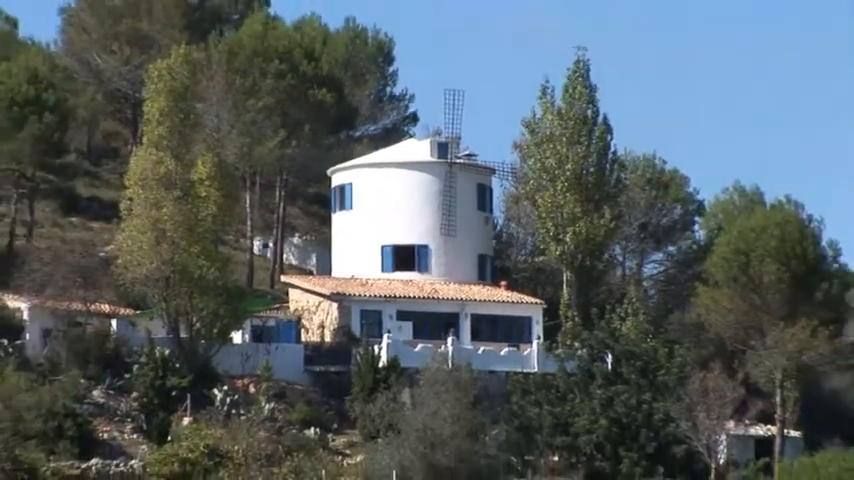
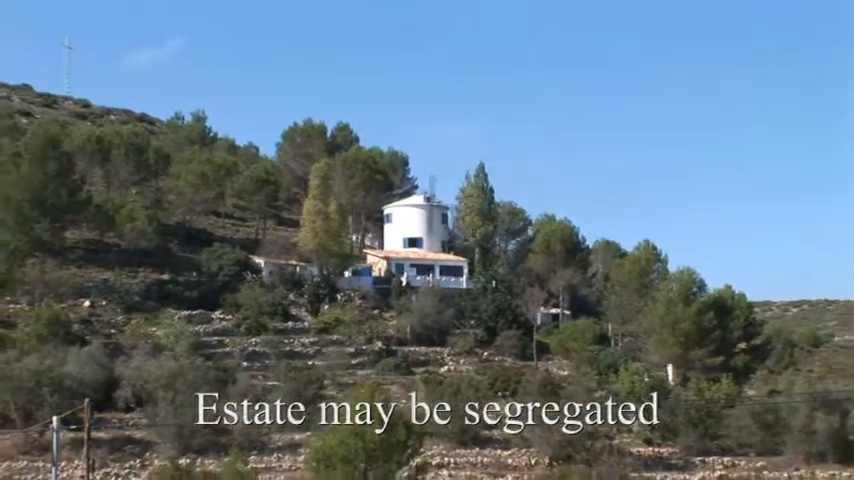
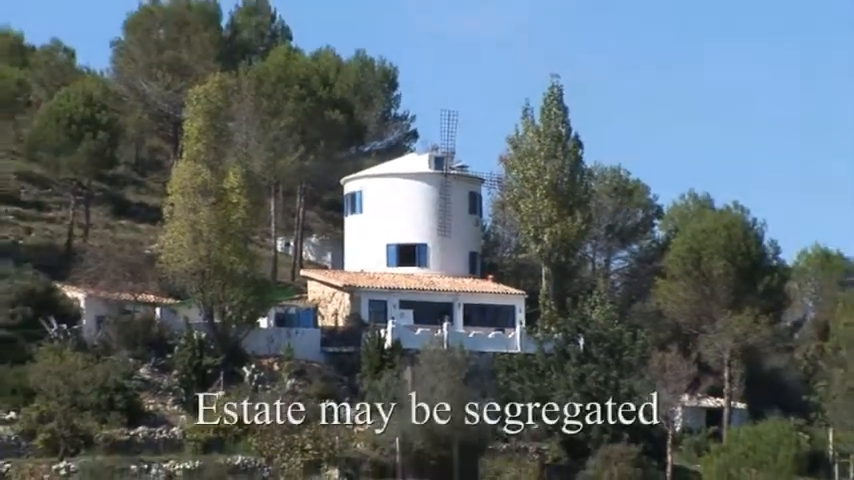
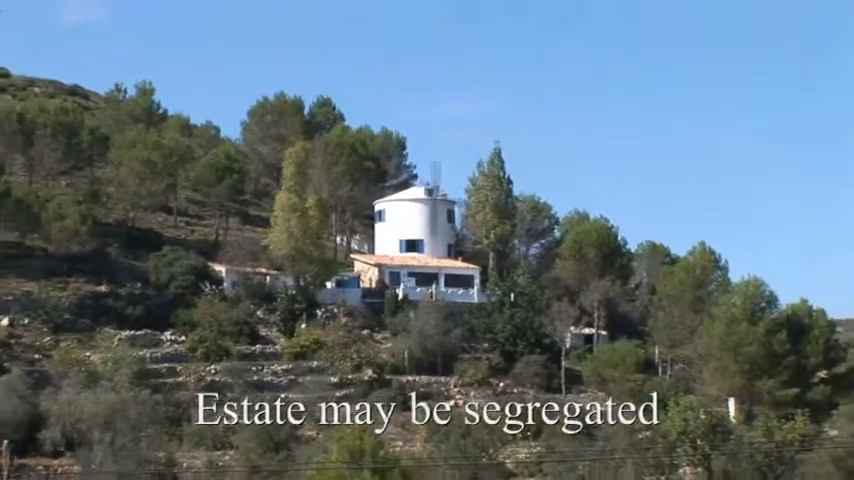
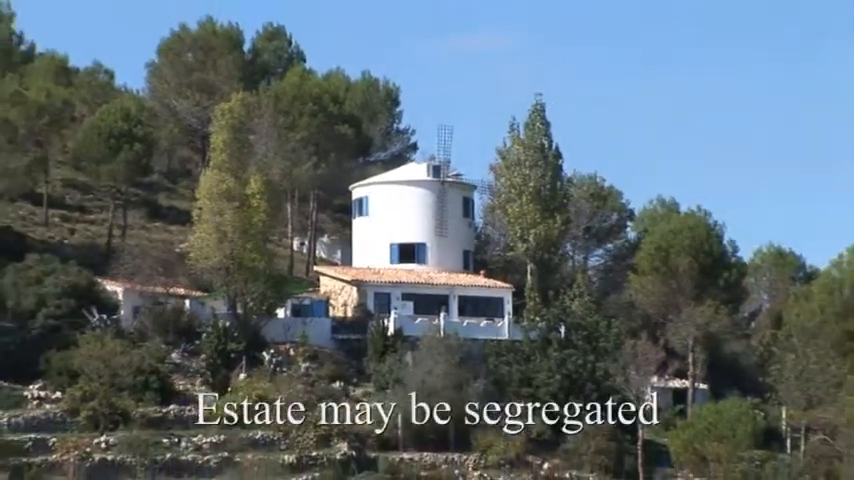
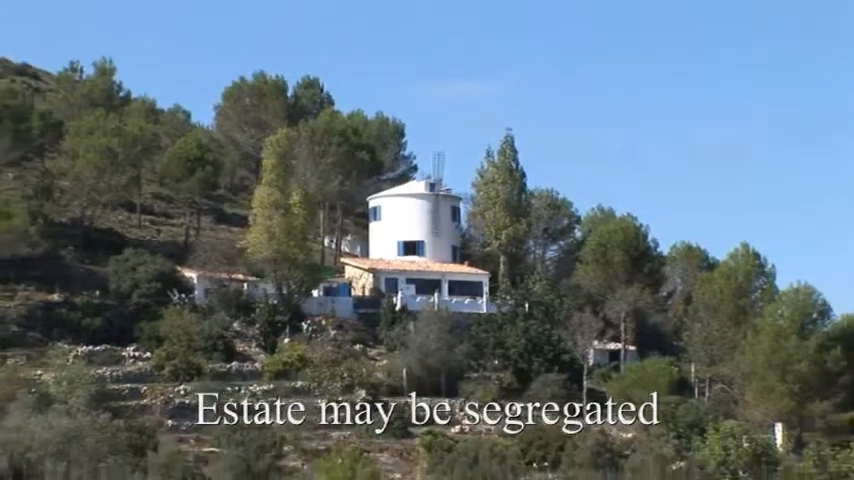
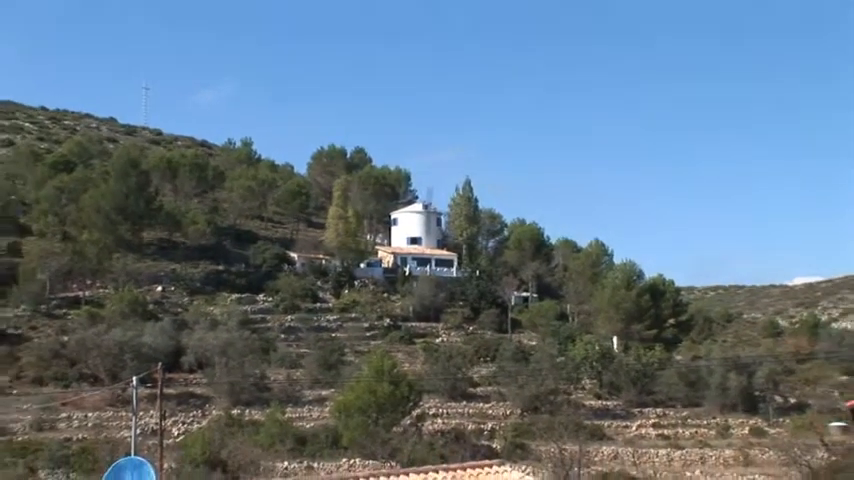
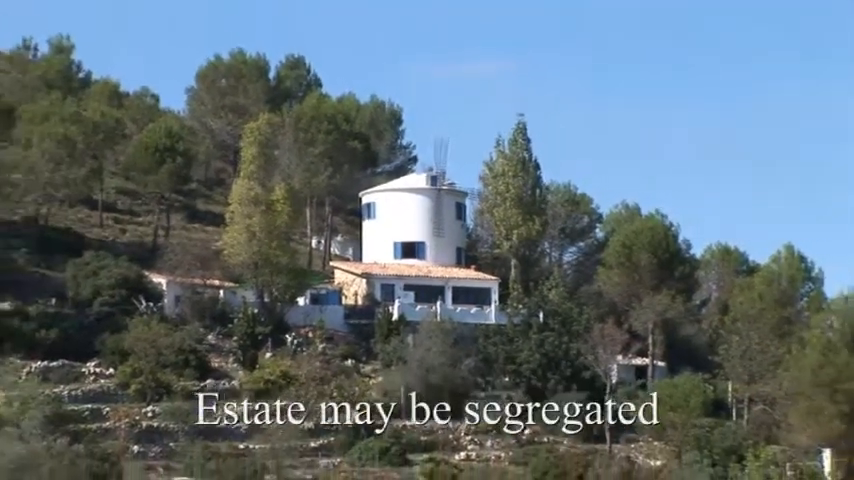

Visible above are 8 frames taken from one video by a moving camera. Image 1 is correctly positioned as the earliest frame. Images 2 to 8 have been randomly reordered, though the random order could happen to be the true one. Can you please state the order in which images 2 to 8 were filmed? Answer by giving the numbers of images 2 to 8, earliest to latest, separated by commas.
3, 5, 8, 6, 4, 2, 7
